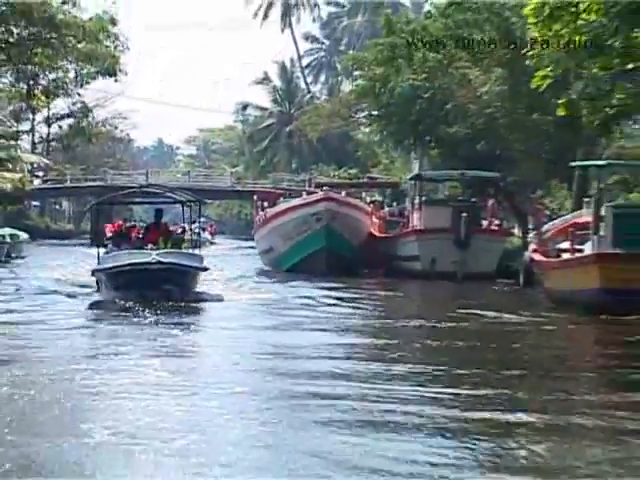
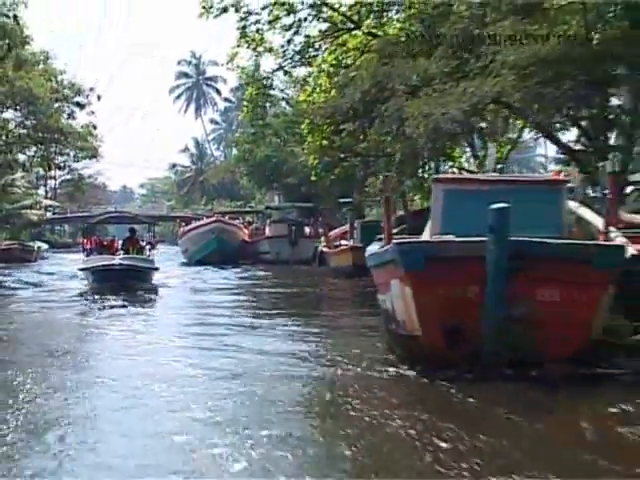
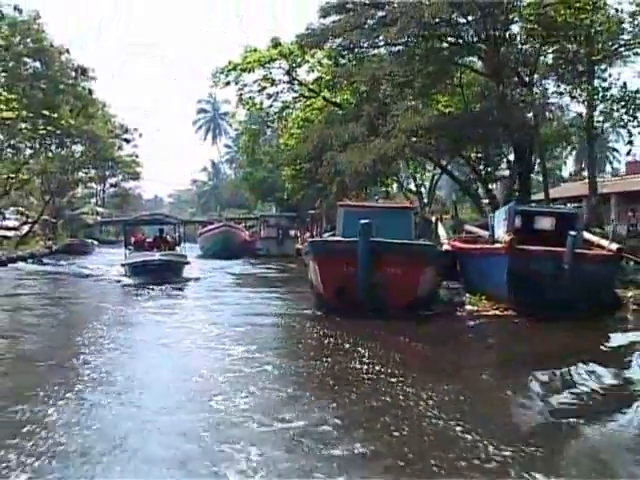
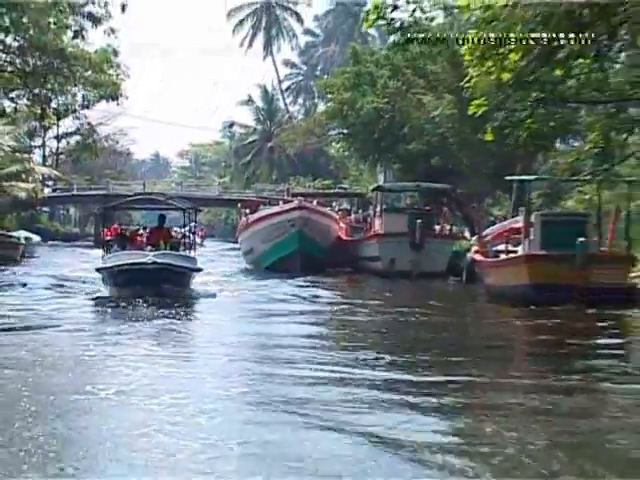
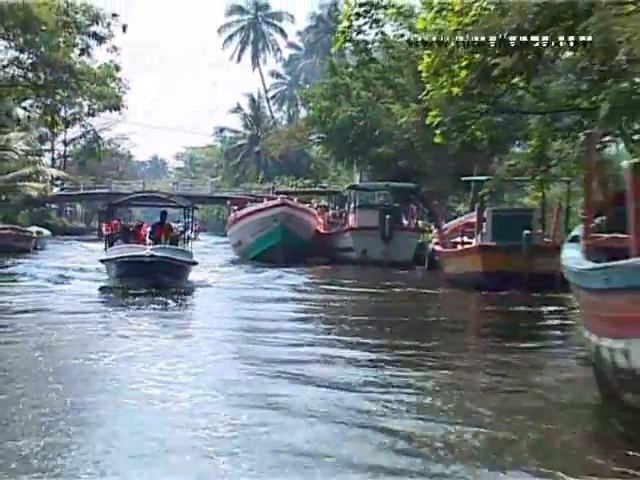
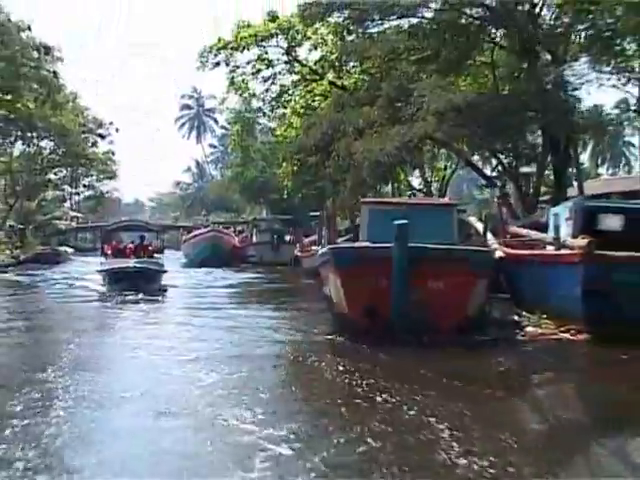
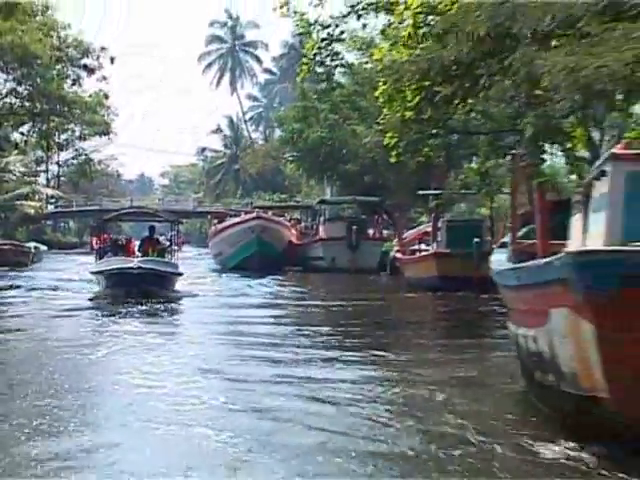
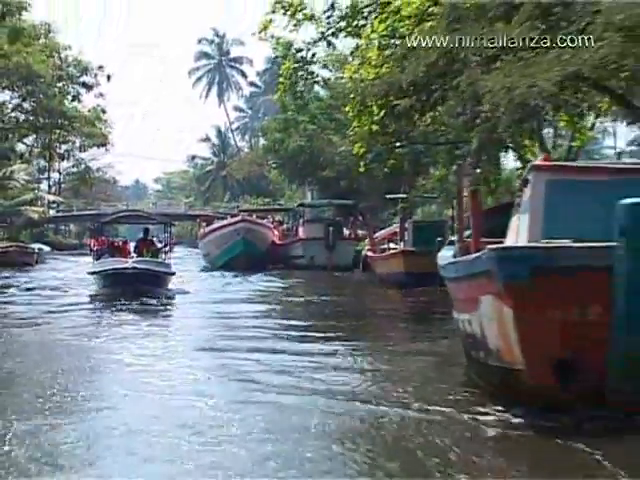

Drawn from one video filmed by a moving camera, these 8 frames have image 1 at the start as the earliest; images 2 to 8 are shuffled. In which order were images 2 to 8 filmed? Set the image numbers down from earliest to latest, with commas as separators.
4, 5, 7, 8, 2, 6, 3
